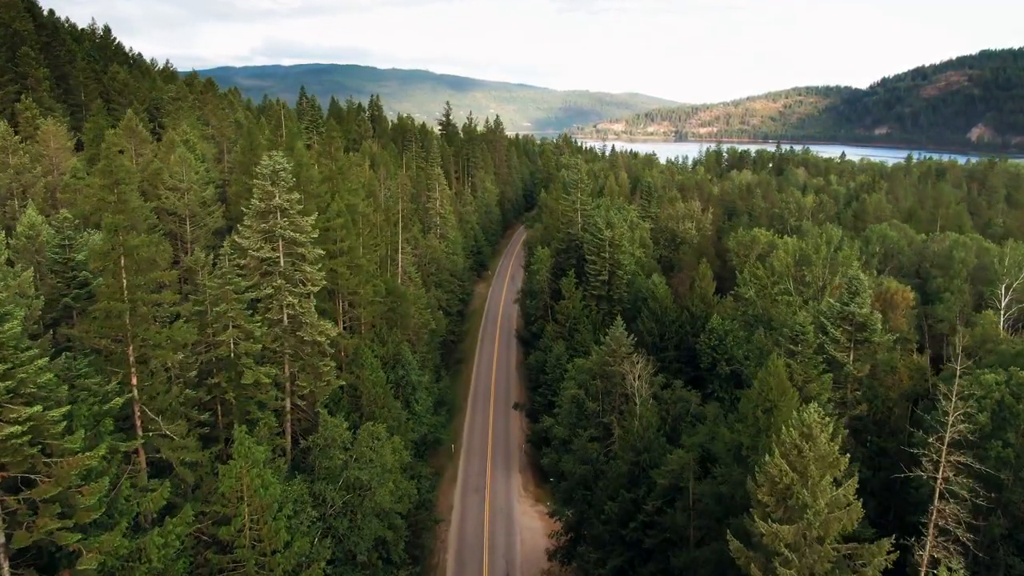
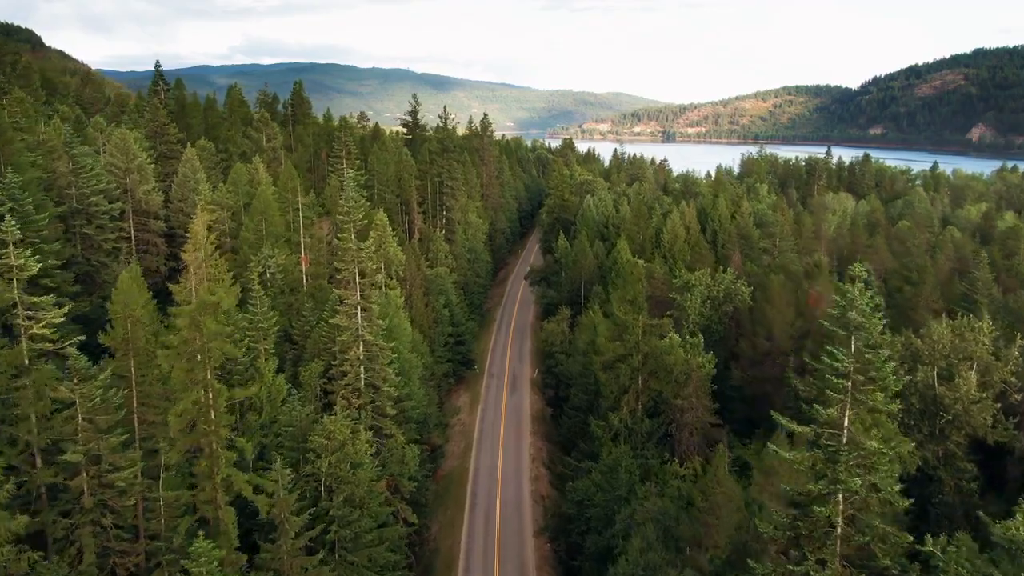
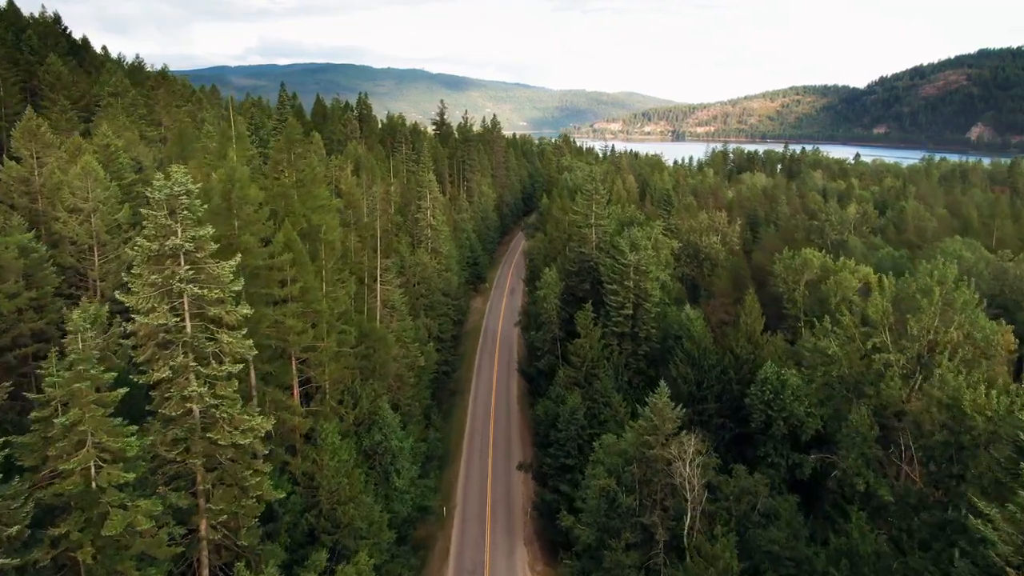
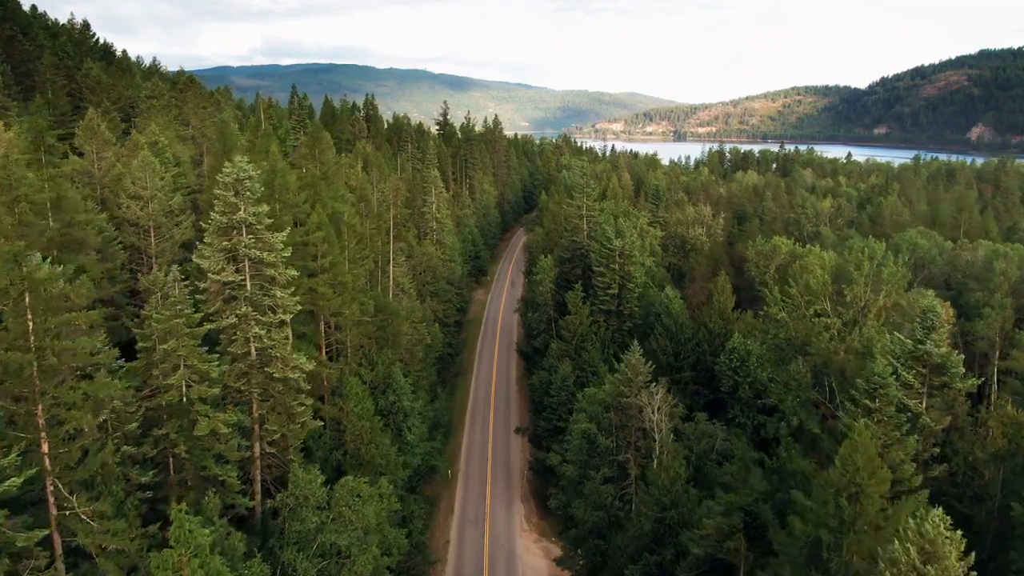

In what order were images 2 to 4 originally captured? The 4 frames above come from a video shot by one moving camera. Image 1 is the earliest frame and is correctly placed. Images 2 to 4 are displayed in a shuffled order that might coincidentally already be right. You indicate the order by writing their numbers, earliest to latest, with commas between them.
4, 3, 2
